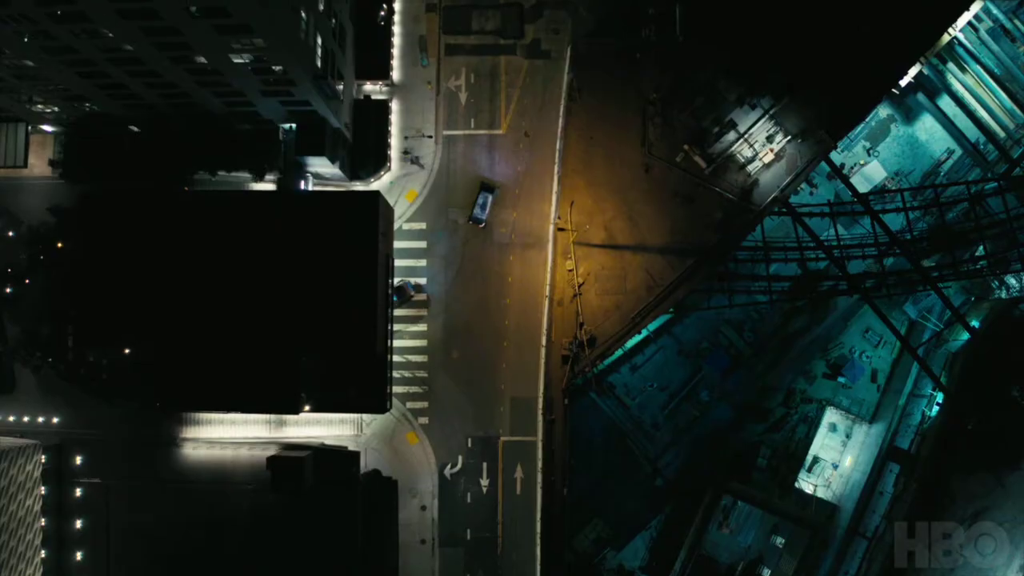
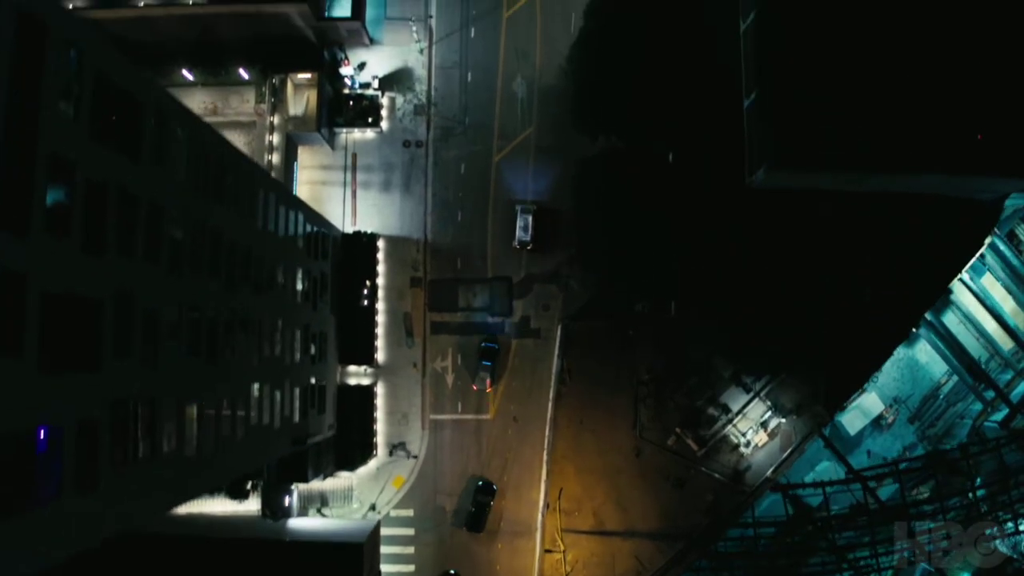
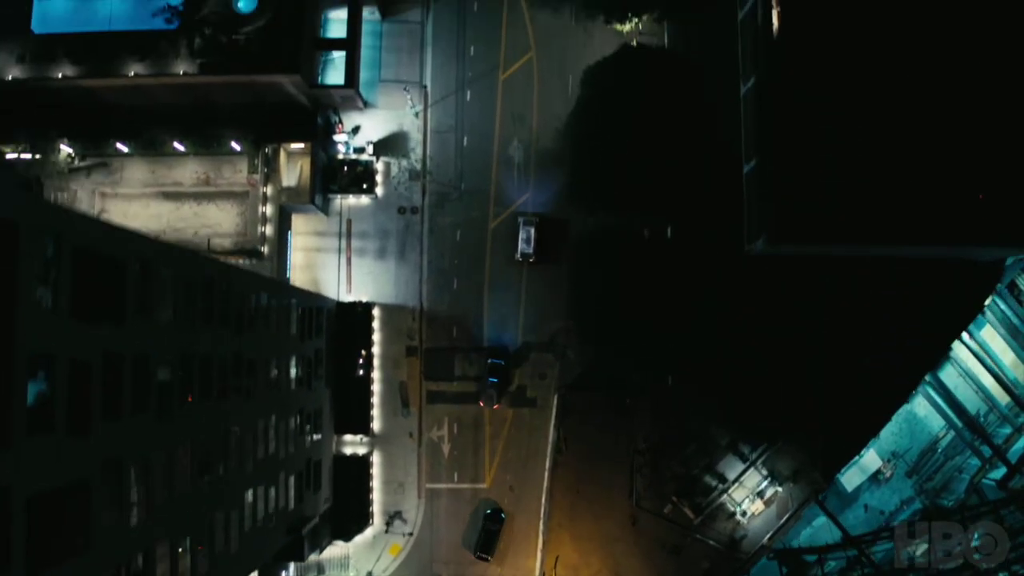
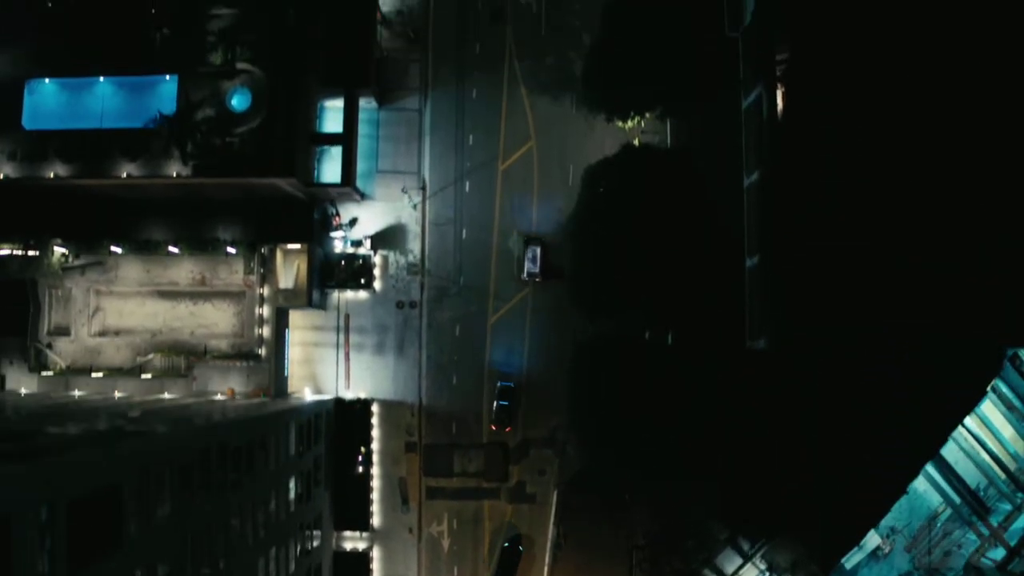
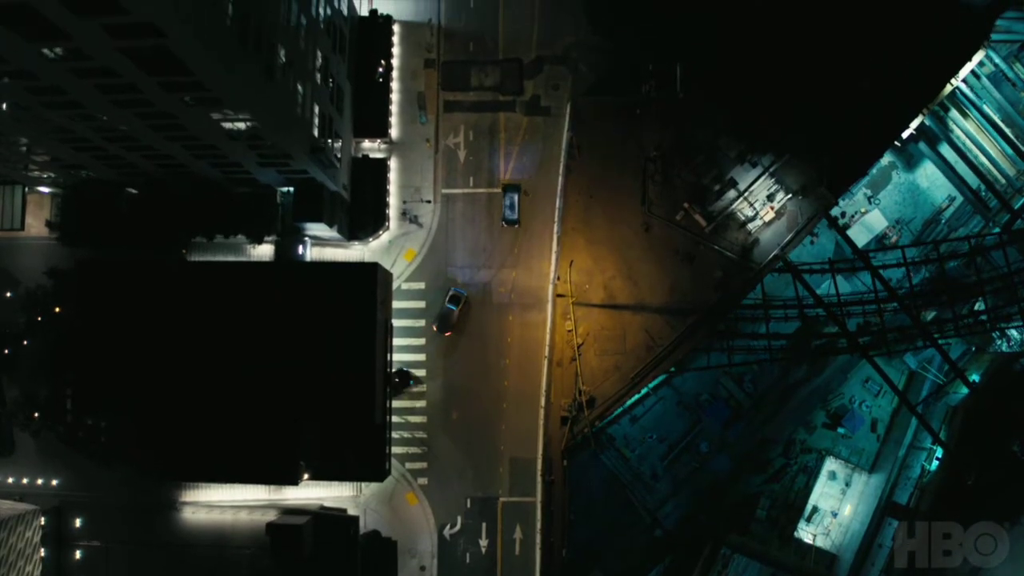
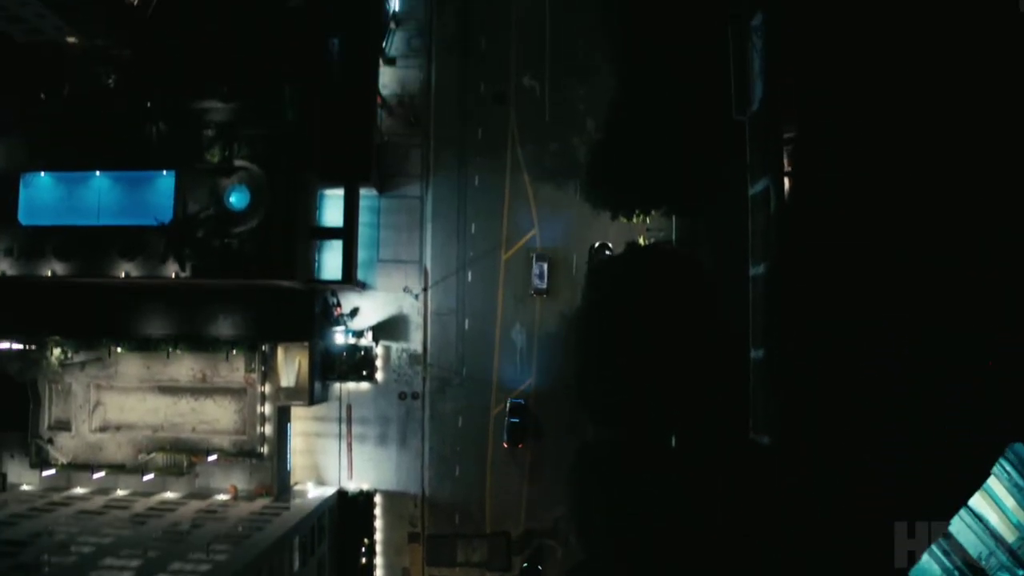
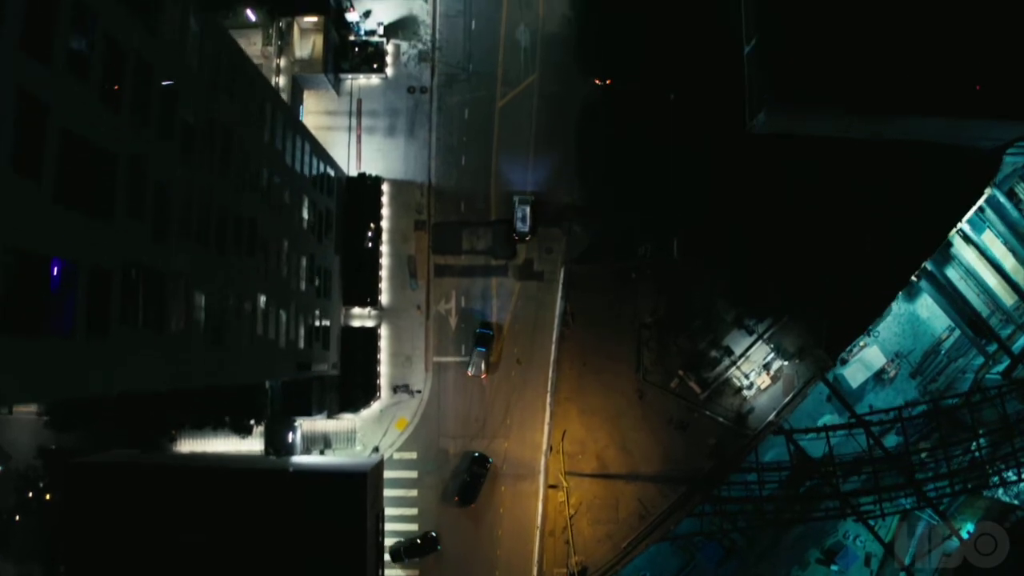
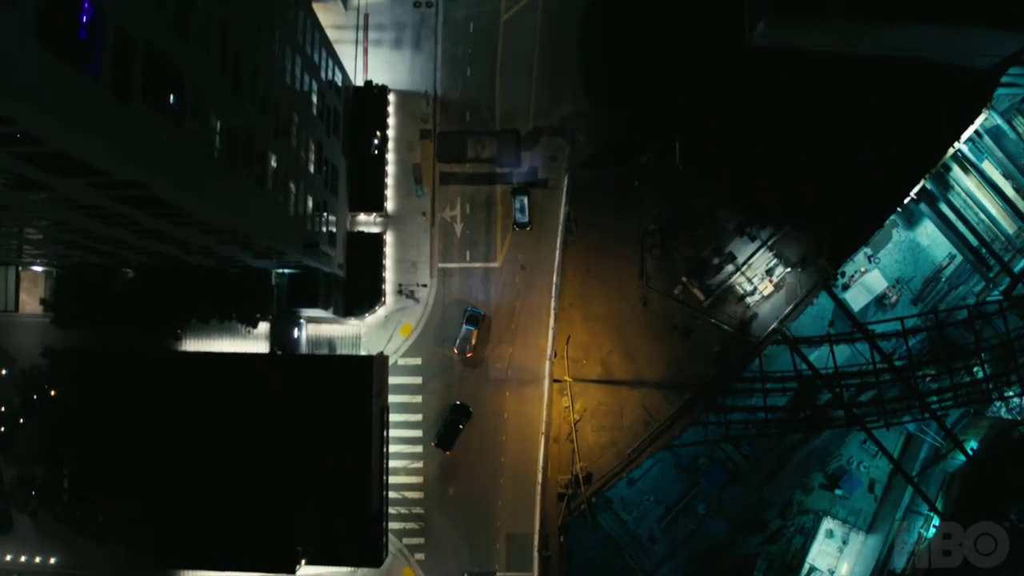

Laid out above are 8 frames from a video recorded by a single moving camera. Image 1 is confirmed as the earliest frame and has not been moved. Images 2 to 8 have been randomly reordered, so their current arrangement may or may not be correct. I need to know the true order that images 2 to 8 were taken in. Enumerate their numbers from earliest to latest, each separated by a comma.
5, 8, 7, 2, 3, 4, 6
